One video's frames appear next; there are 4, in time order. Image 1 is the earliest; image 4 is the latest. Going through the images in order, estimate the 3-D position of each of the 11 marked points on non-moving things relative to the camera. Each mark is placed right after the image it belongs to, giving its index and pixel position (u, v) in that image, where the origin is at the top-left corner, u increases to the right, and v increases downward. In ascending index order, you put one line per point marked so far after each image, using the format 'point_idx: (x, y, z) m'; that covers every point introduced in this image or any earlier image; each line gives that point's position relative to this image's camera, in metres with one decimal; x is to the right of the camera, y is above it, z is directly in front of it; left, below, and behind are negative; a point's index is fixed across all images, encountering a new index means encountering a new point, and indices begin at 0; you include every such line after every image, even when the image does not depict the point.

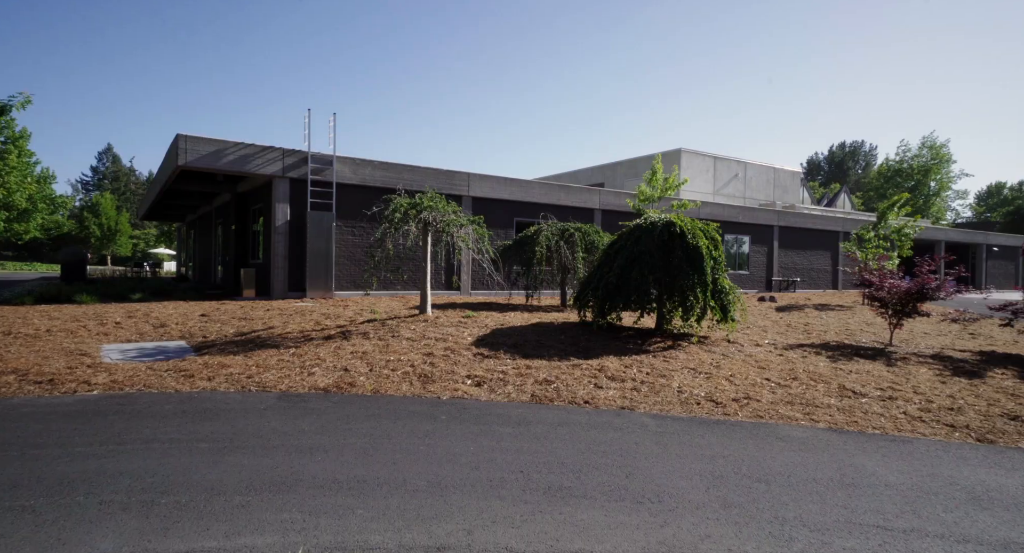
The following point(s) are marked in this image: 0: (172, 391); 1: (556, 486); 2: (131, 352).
0: (-3.6, -1.2, +7.1) m
1: (+0.3, -1.5, +4.7) m
2: (-5.3, -1.0, +9.4) m
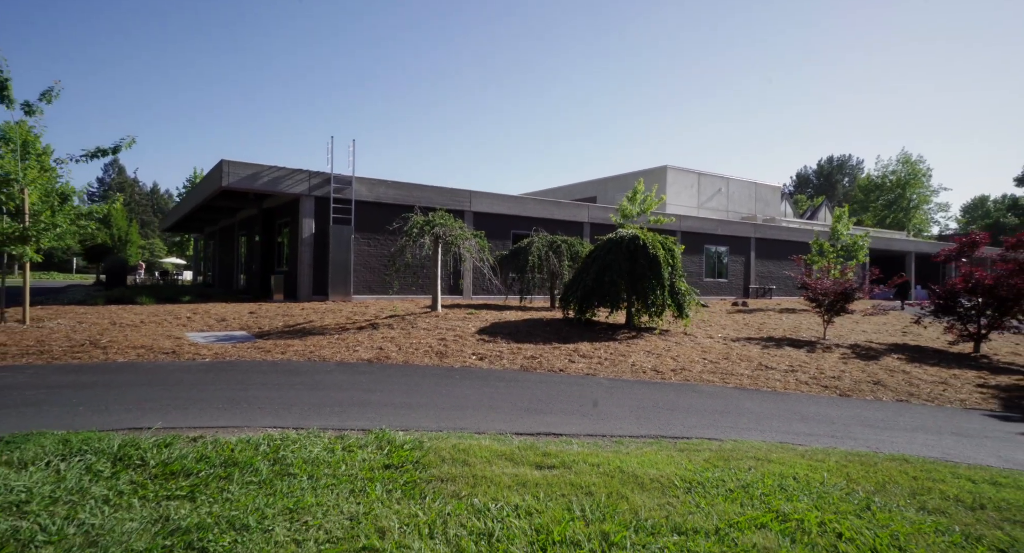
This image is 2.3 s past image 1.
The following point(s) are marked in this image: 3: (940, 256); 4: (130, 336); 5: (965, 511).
0: (-3.7, -1.2, +9.8) m
1: (+0.2, -1.5, +7.4) m
2: (-5.4, -1.1, +12.0) m
3: (+9.7, +0.5, +15.1) m
4: (-6.3, -1.0, +10.9) m
5: (+3.0, -1.5, +4.4) m
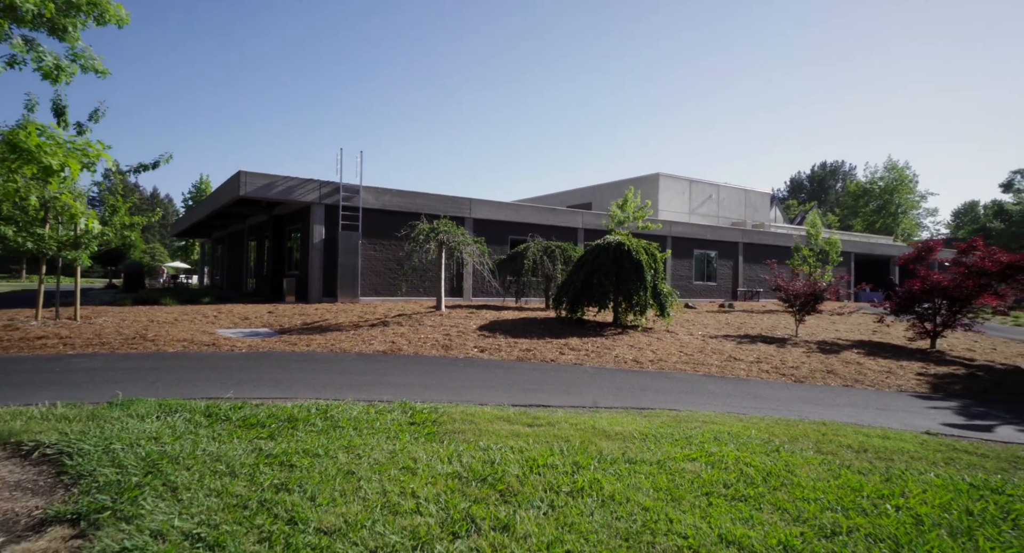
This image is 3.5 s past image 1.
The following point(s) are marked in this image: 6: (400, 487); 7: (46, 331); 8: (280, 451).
0: (-3.7, -1.3, +11.1) m
1: (+0.2, -1.5, +8.8) m
2: (-5.5, -1.1, +13.4) m
3: (+9.7, +0.4, +16.5) m
4: (-6.3, -1.0, +12.3) m
5: (+2.9, -1.5, +5.8) m
6: (-0.7, -1.4, +4.3) m
7: (-7.7, -0.9, +11.0) m
8: (-1.7, -1.3, +5.0) m
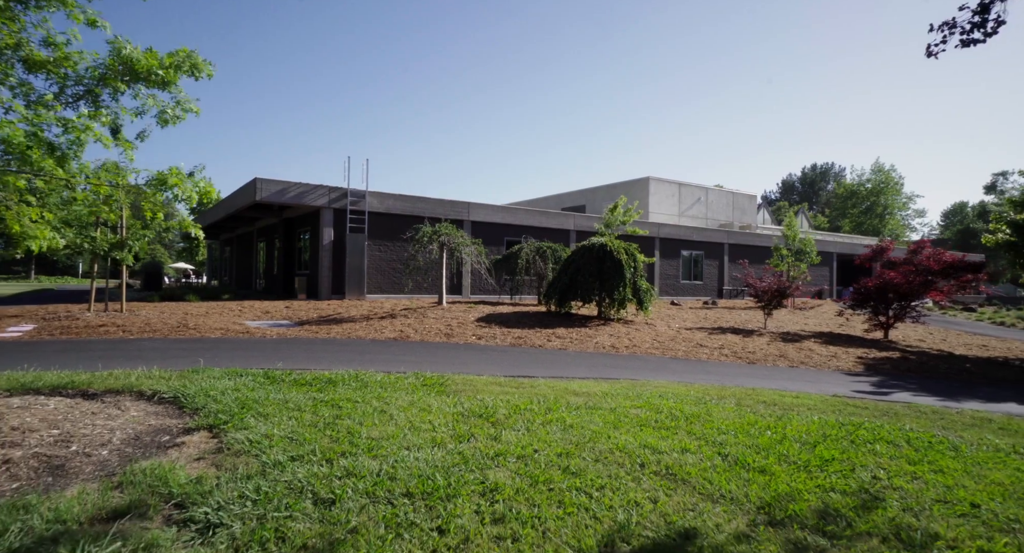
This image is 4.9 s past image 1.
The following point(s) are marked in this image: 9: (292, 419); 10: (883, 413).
0: (-3.8, -1.2, +12.9) m
1: (0.0, -1.4, +10.5) m
2: (-5.6, -1.1, +15.1) m
3: (+9.5, +0.5, +18.3) m
4: (-6.5, -1.0, +14.0) m
5: (+2.8, -1.5, +7.5) m
6: (-0.8, -1.3, +6.0) m
7: (-7.8, -0.9, +12.7) m
8: (-1.8, -1.2, +6.7) m
9: (-1.9, -1.2, +5.6) m
10: (+4.1, -1.5, +7.2) m
